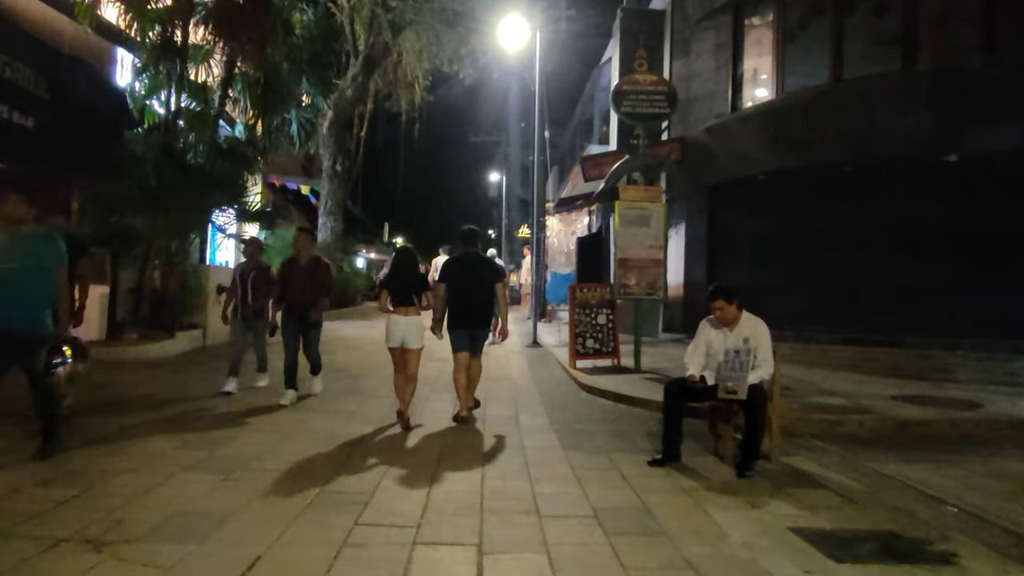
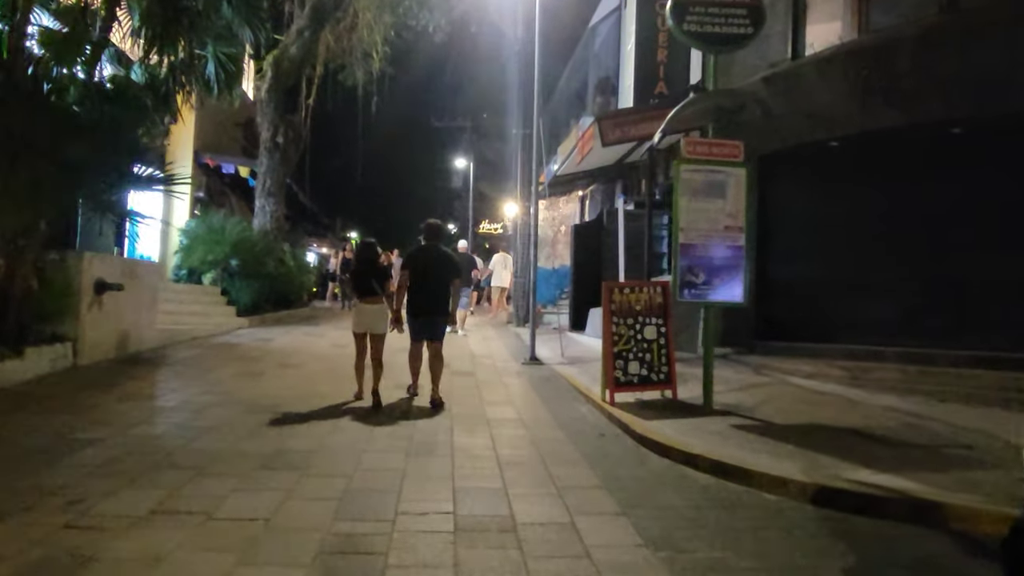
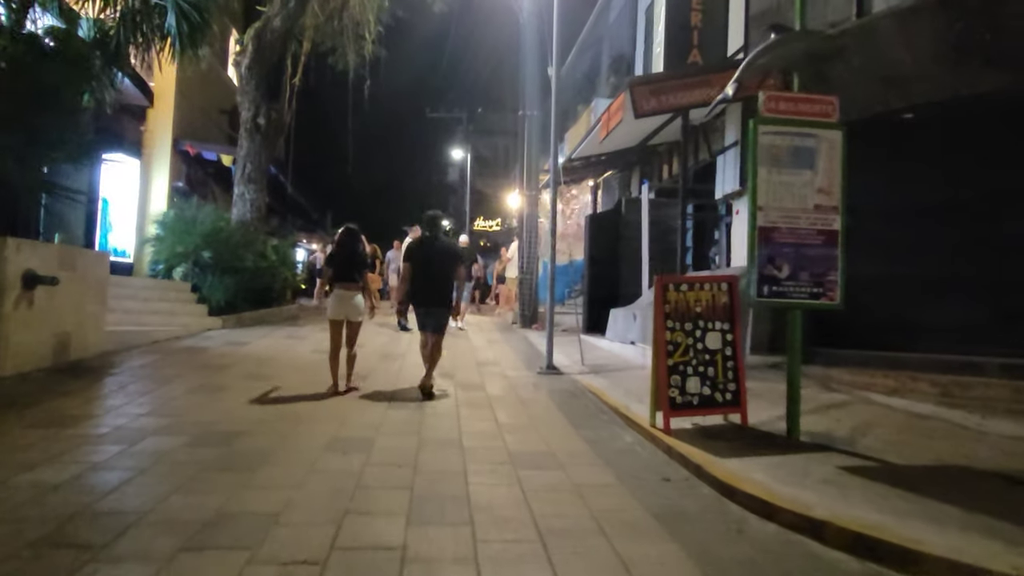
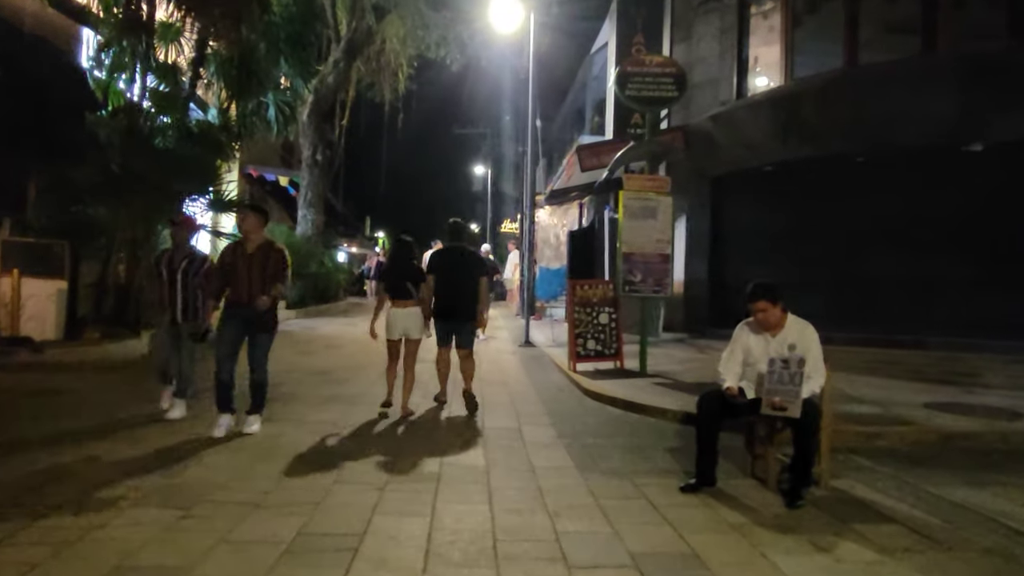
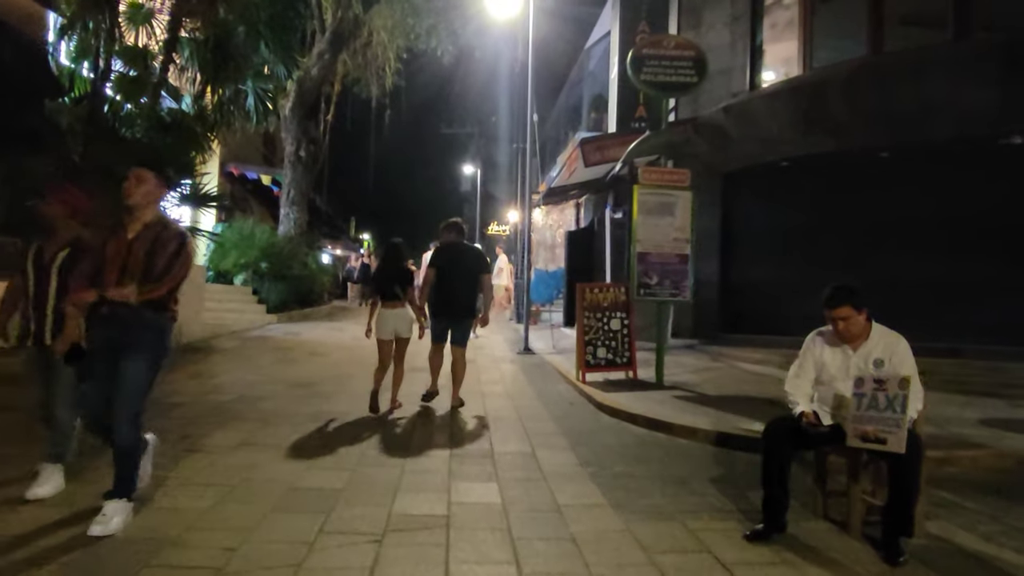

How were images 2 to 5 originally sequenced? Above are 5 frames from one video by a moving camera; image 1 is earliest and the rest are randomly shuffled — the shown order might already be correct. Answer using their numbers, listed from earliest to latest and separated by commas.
4, 5, 2, 3
